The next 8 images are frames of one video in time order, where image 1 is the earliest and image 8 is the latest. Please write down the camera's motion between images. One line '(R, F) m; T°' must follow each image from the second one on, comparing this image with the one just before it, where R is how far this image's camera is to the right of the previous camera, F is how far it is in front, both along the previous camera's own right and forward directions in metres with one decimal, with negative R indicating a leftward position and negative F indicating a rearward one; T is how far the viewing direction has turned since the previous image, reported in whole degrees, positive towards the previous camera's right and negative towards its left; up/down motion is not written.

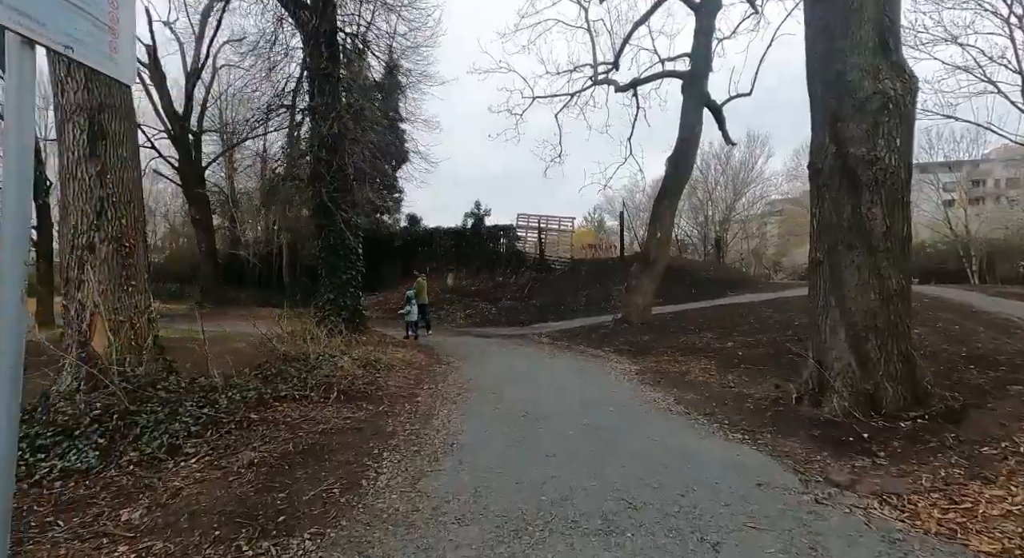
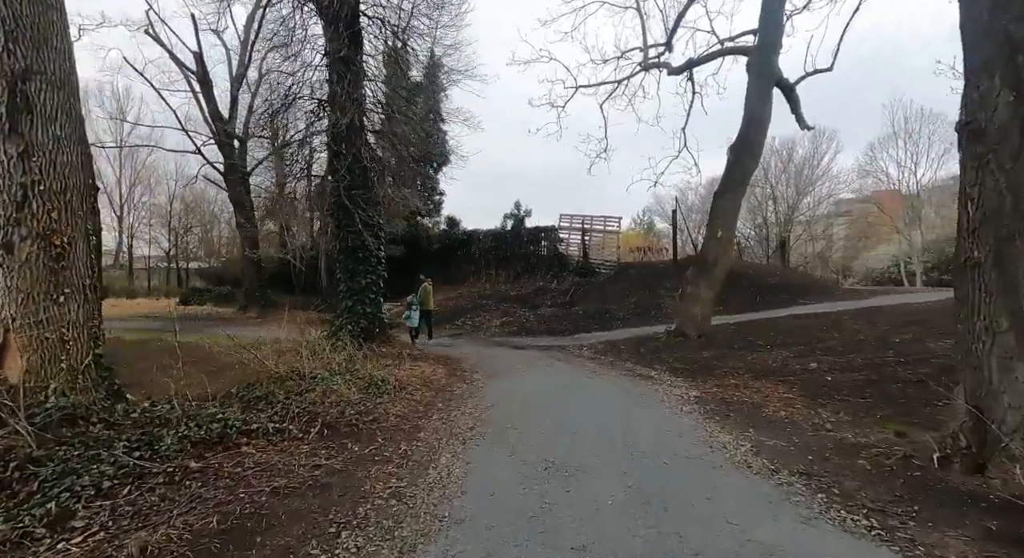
(+0.2, +1.3) m; -5°
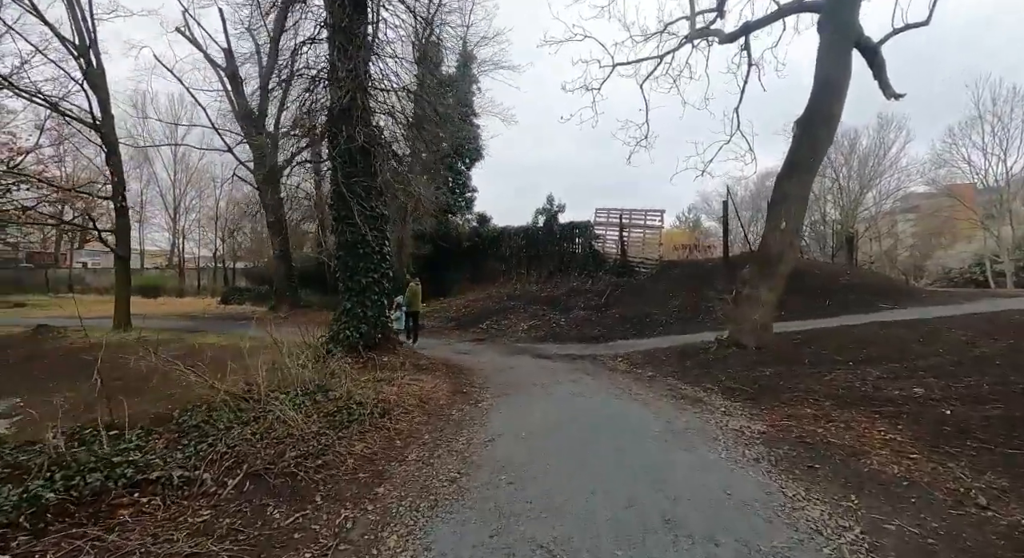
(+0.4, +1.5) m; -5°
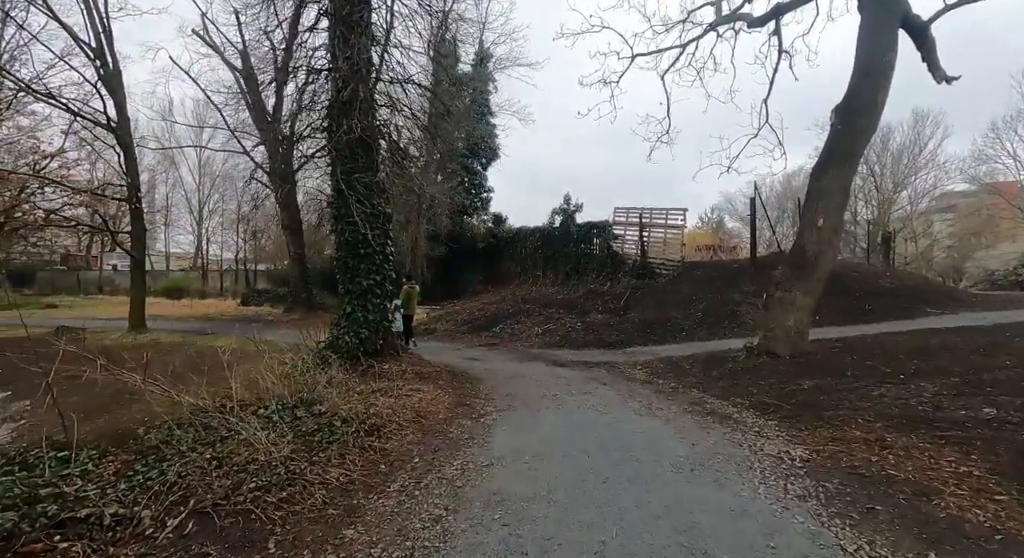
(+0.2, +0.6) m; -2°
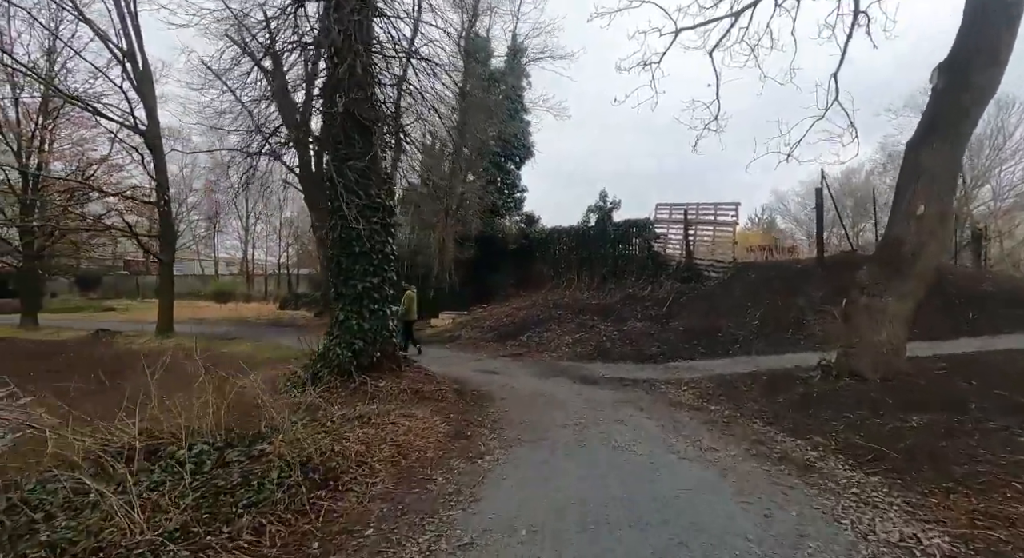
(+0.3, +1.3) m; -5°
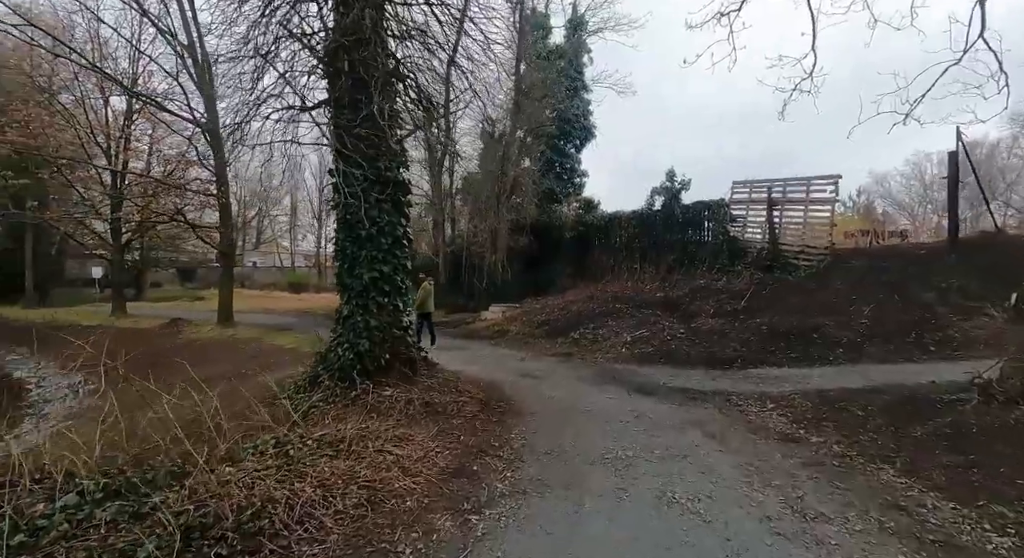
(+0.4, +1.4) m; -8°
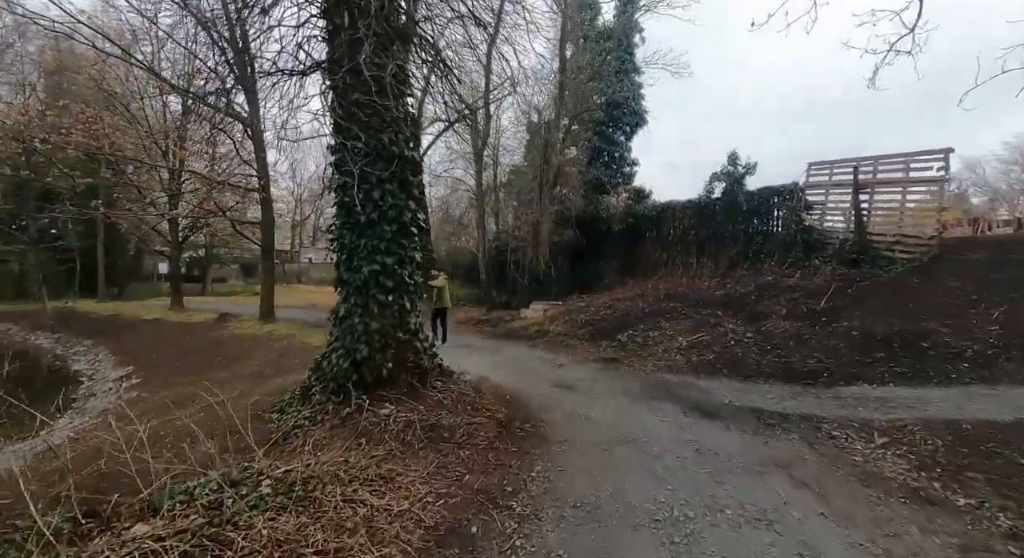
(+0.2, +1.2) m; -6°
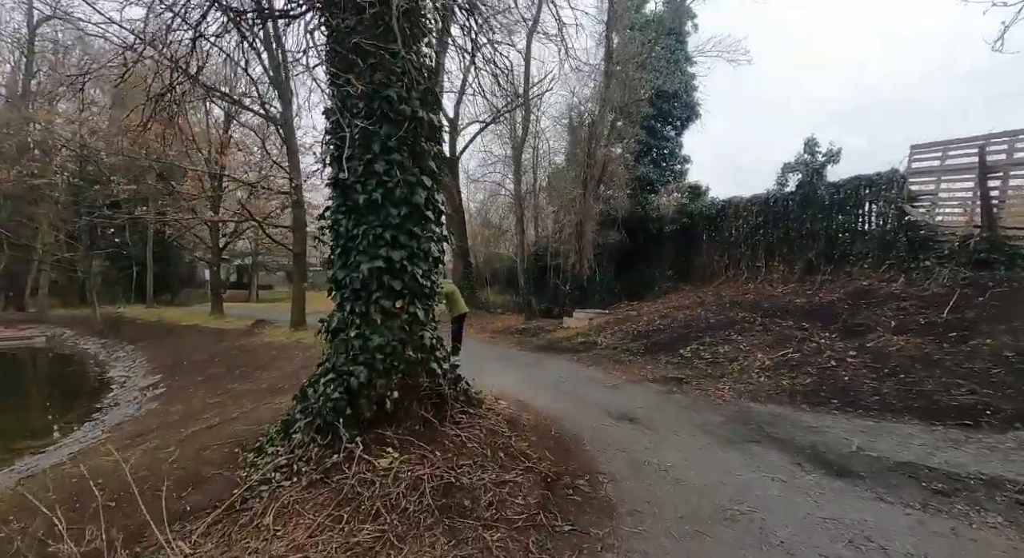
(-0.1, +1.4) m; -5°
